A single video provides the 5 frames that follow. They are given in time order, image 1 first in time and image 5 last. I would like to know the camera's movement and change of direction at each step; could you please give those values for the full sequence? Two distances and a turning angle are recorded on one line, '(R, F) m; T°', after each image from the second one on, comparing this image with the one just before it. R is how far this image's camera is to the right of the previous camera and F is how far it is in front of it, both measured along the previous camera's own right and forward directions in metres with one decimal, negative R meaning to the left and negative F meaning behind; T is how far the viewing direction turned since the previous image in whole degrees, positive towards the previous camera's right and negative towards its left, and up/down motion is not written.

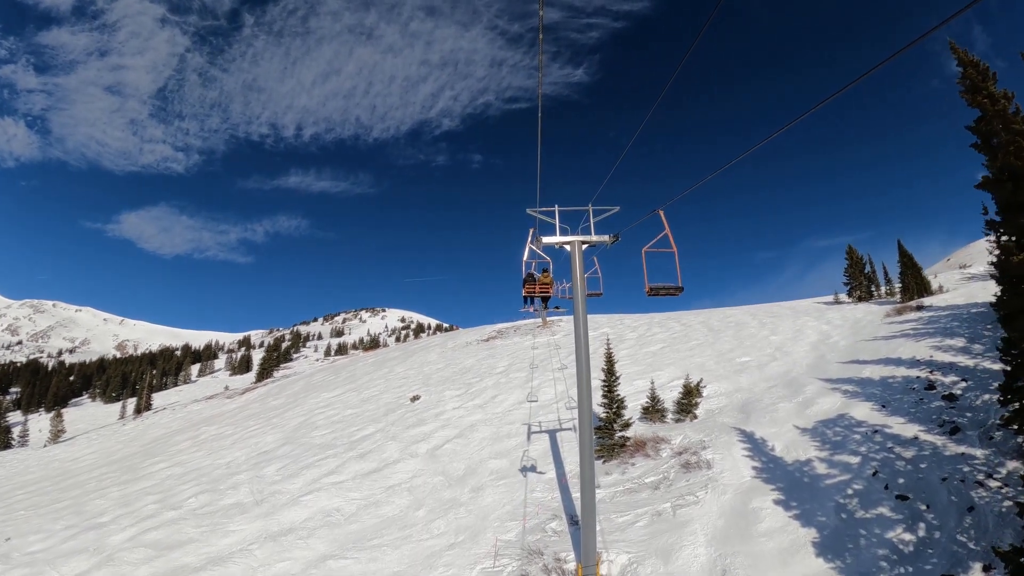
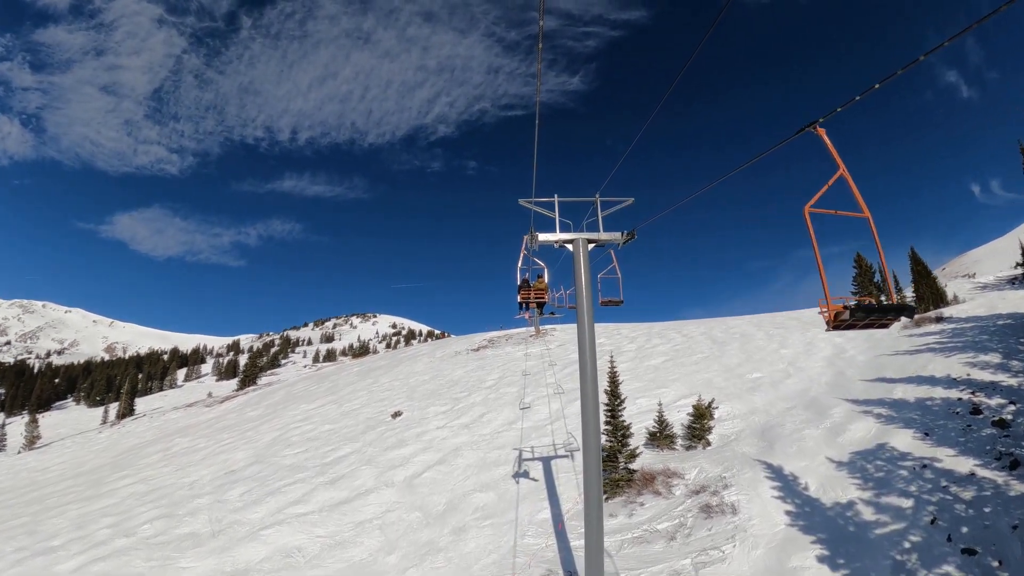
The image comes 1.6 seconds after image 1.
(+0.1, +1.8) m; +1°
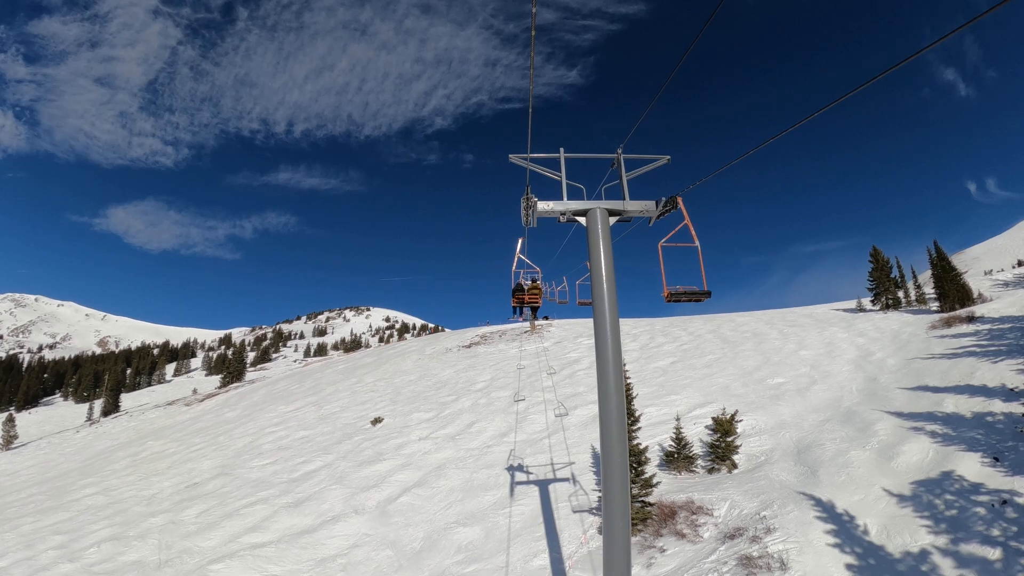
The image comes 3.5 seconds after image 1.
(+0.1, +2.1) m; 0°
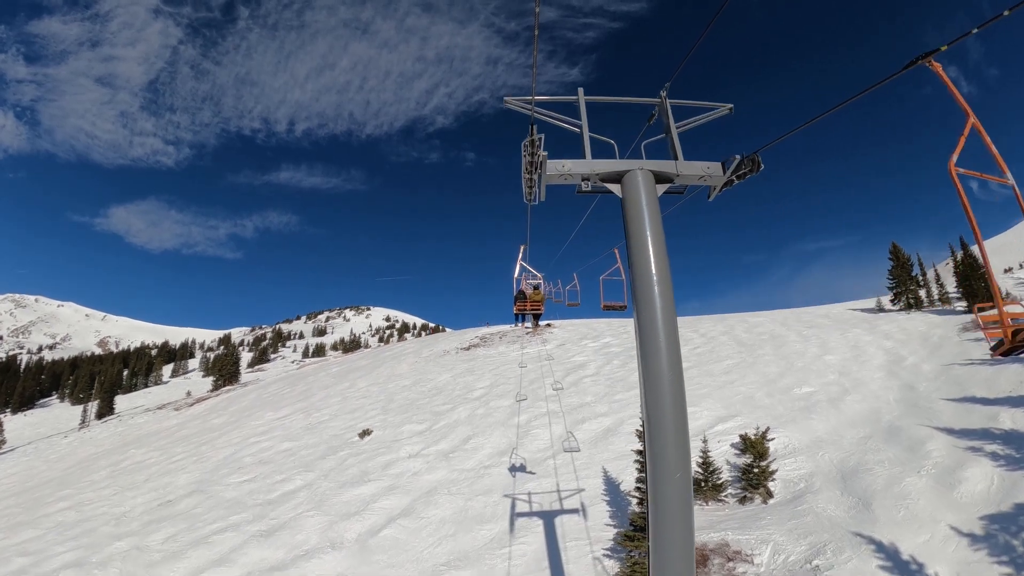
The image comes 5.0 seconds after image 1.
(0.0, +1.6) m; 0°
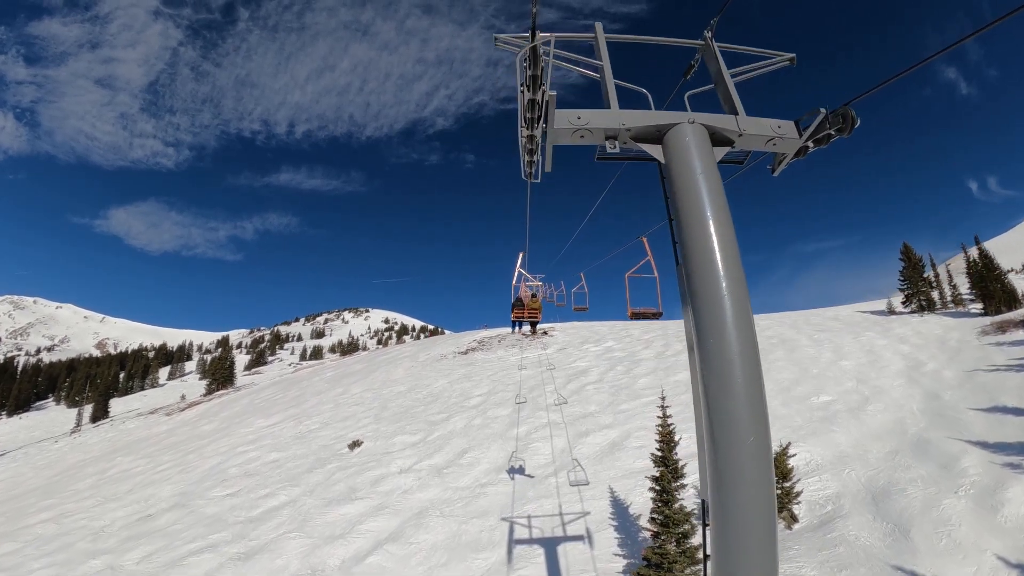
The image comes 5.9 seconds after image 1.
(0.0, +0.9) m; 0°
